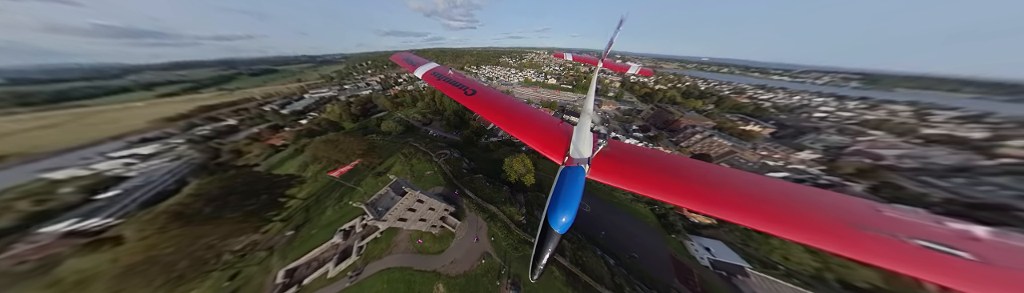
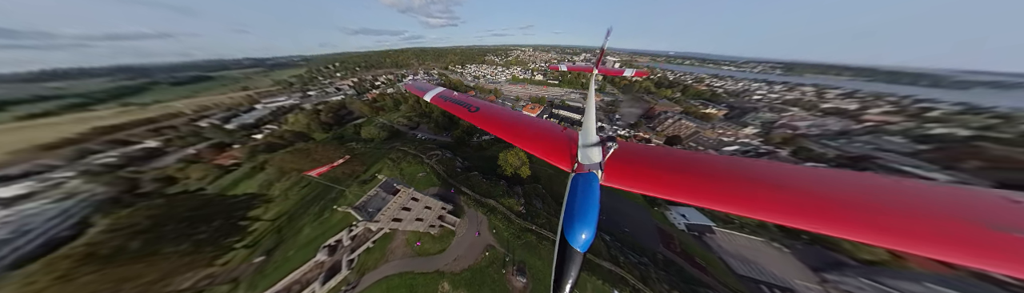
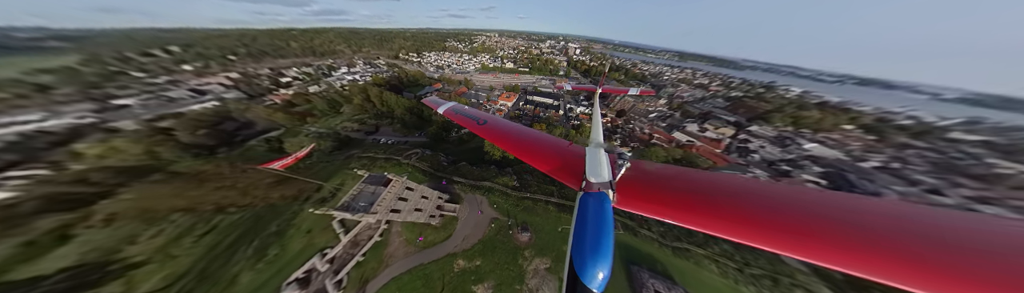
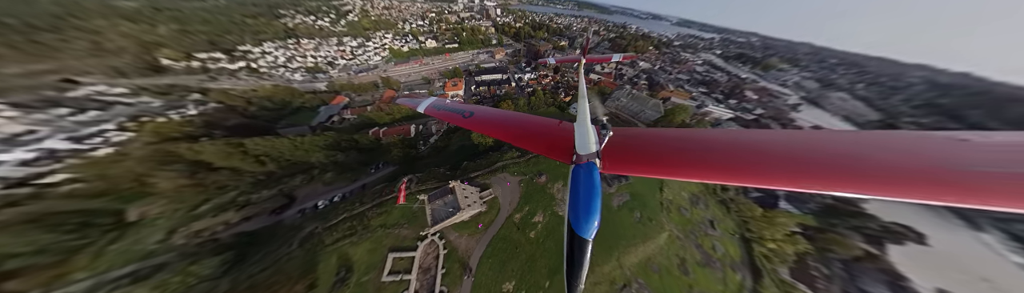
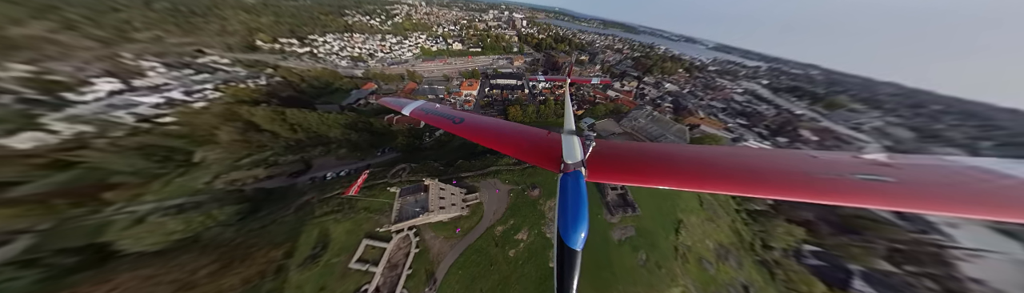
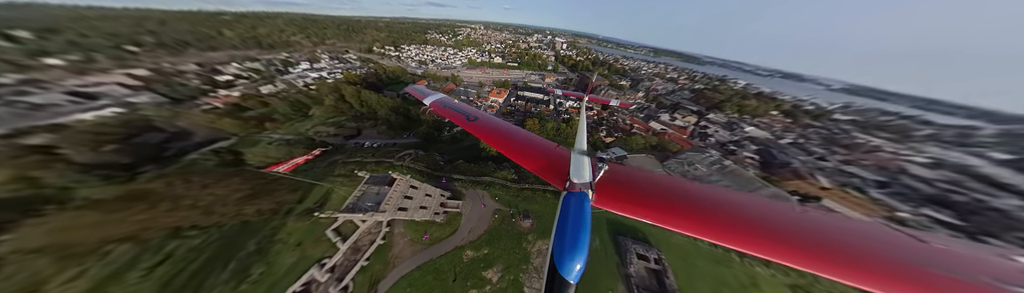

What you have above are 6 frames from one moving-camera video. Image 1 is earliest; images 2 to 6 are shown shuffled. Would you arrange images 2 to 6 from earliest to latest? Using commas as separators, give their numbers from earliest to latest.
2, 3, 6, 5, 4
